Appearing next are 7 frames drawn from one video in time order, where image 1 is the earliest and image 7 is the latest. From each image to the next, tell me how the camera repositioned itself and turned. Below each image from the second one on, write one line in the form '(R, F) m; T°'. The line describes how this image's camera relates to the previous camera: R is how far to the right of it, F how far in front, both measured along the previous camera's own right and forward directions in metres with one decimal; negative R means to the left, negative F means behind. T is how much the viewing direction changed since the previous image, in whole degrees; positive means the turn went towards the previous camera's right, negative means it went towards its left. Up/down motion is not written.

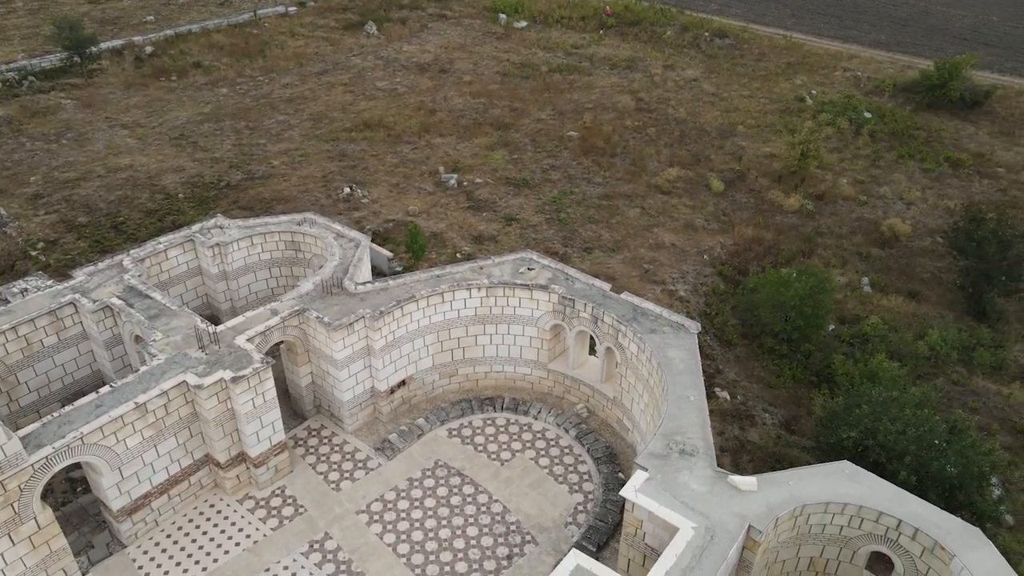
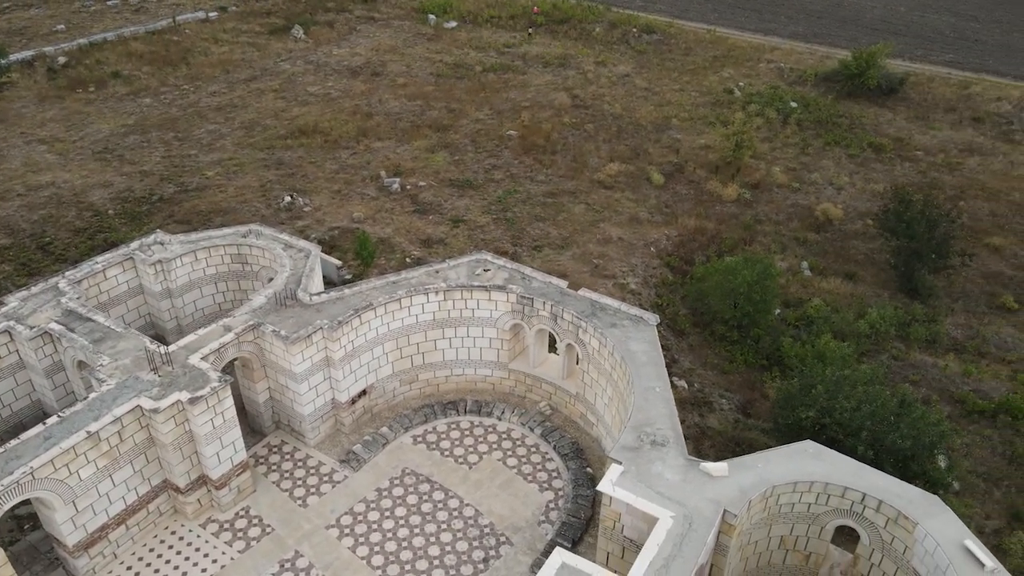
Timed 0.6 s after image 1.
(-0.4, 0.0) m; +5°
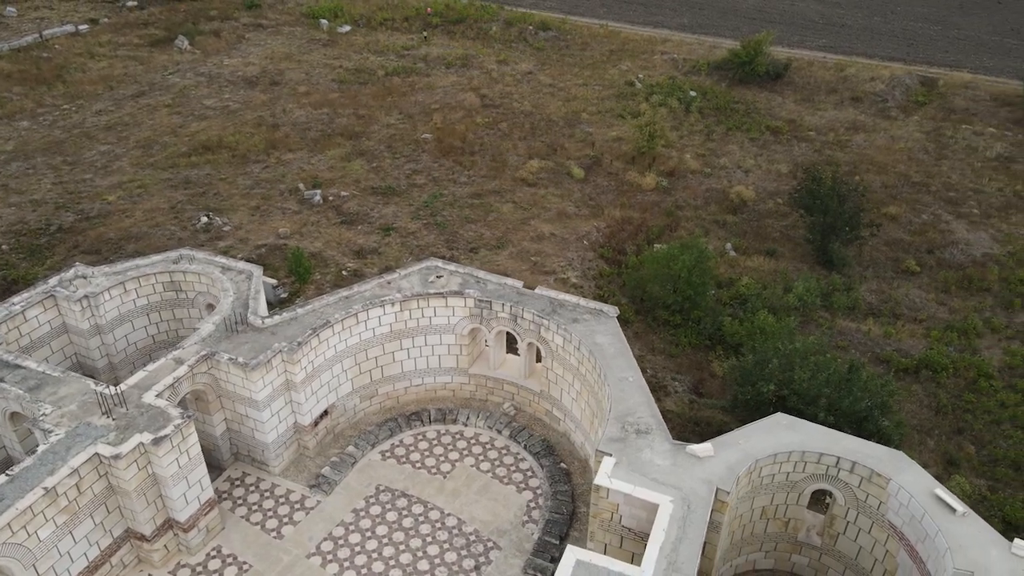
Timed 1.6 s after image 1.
(-1.2, +0.1) m; +8°
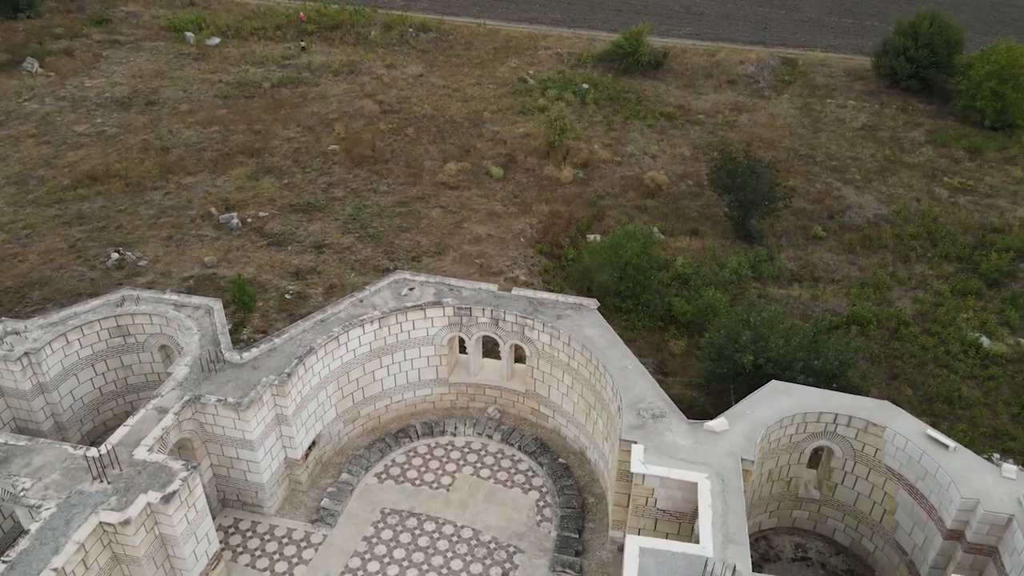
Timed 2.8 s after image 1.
(-2.1, +0.2) m; +10°
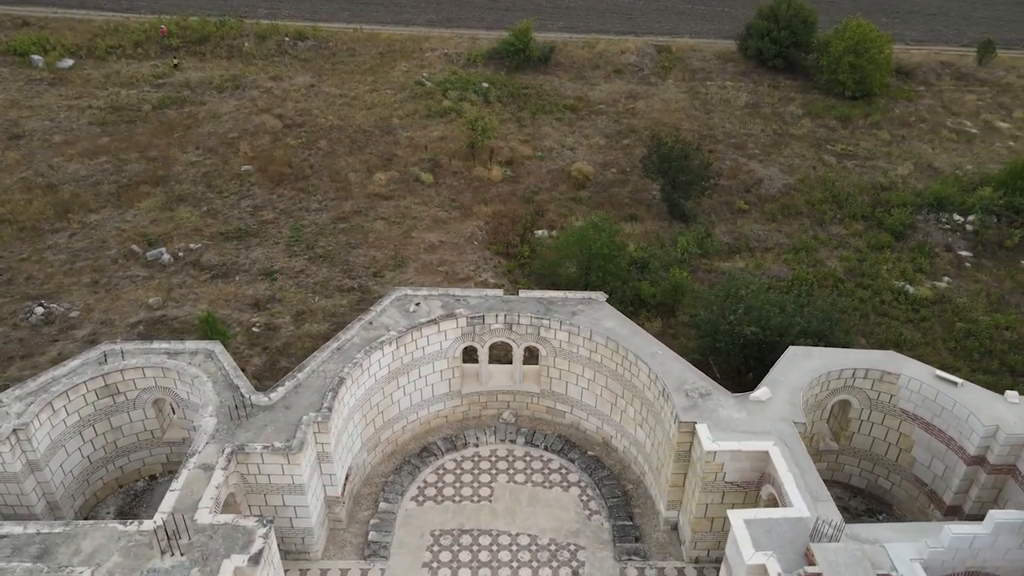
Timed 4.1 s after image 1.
(-2.9, +0.3) m; +11°
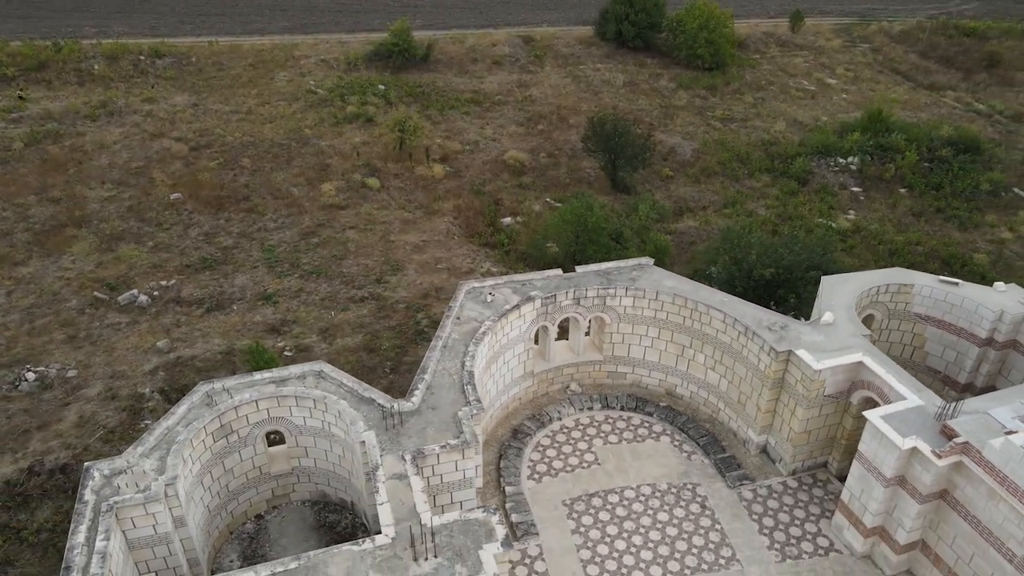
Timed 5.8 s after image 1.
(-5.1, -0.1) m; +14°
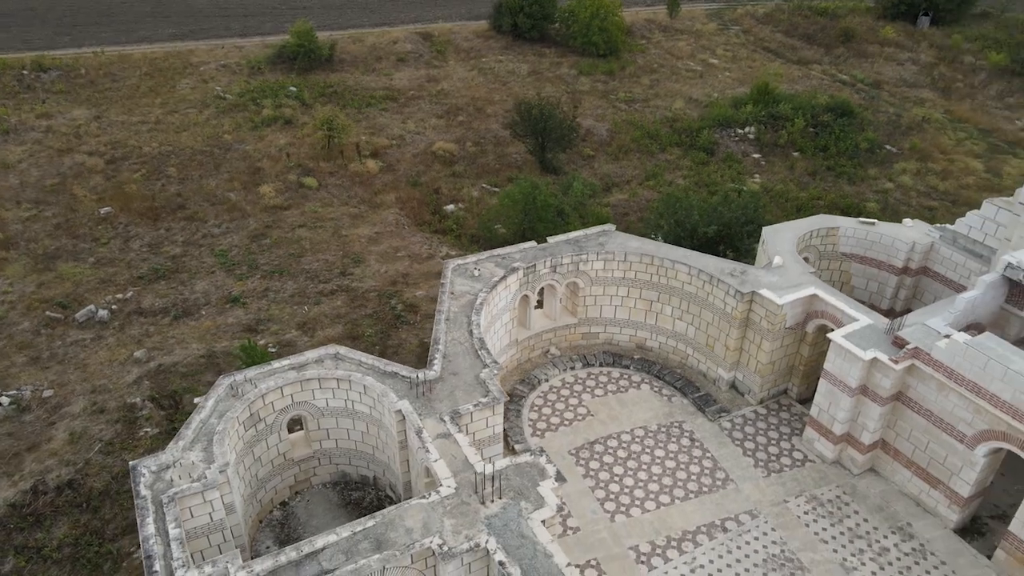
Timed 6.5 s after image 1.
(-2.1, -0.8) m; +9°
